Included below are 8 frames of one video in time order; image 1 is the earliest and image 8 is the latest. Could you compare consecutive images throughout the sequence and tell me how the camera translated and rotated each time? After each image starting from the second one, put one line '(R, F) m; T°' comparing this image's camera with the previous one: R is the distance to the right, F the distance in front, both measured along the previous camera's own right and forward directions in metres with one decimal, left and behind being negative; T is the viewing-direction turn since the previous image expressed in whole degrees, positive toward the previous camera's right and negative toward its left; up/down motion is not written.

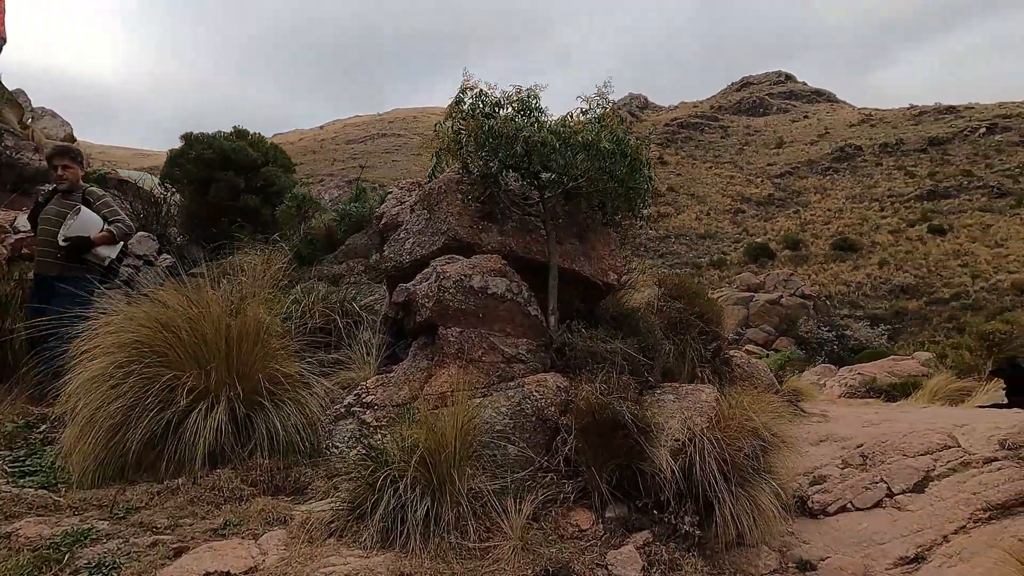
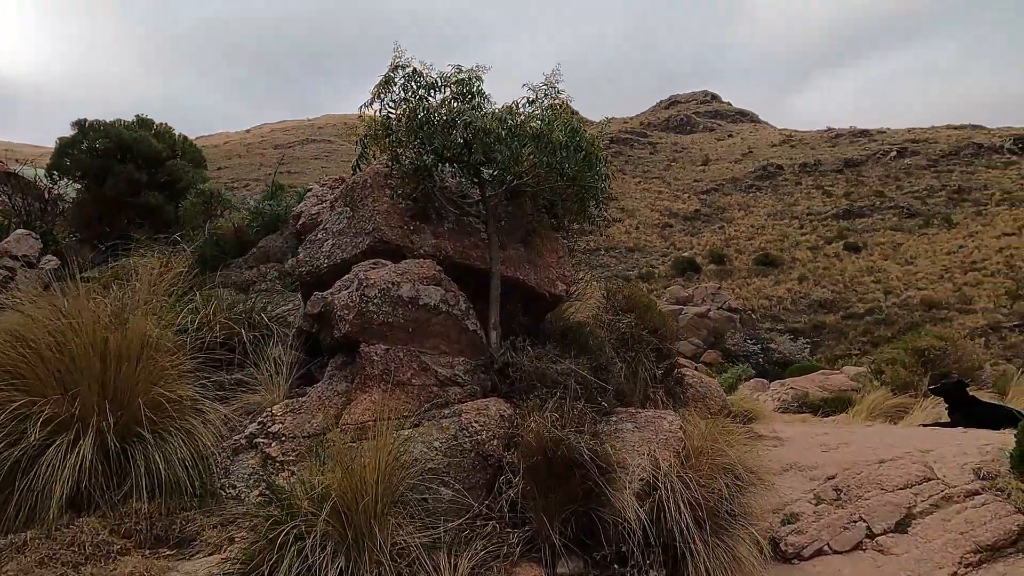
(0.0, +0.4) m; +5°
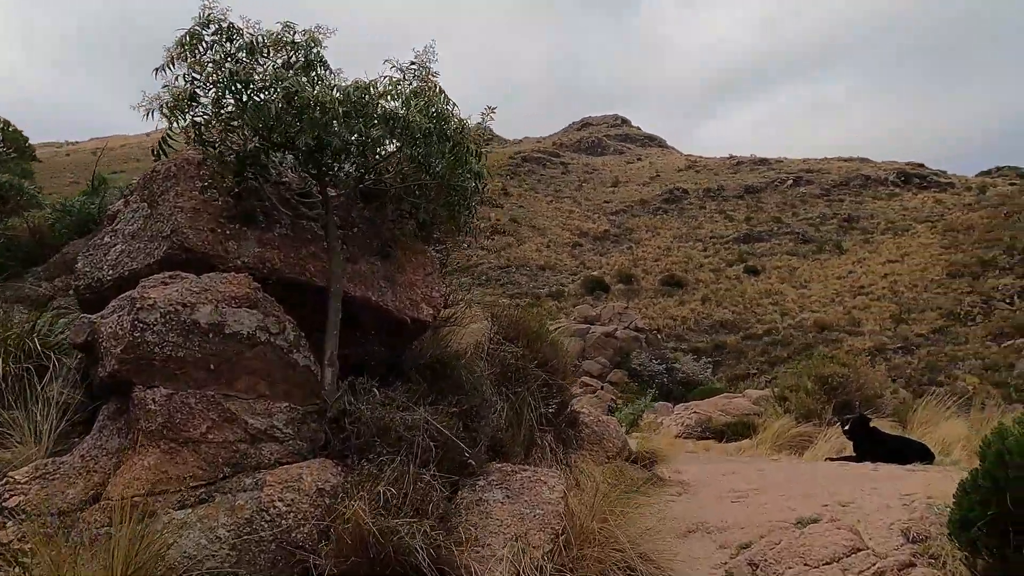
(+0.2, +0.5) m; +7°
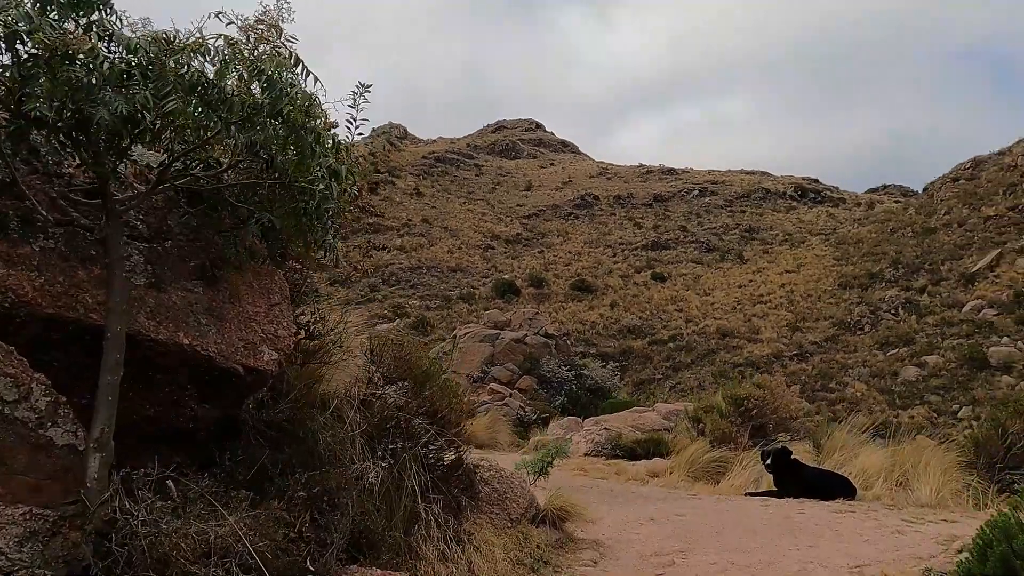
(+0.1, +0.6) m; +7°
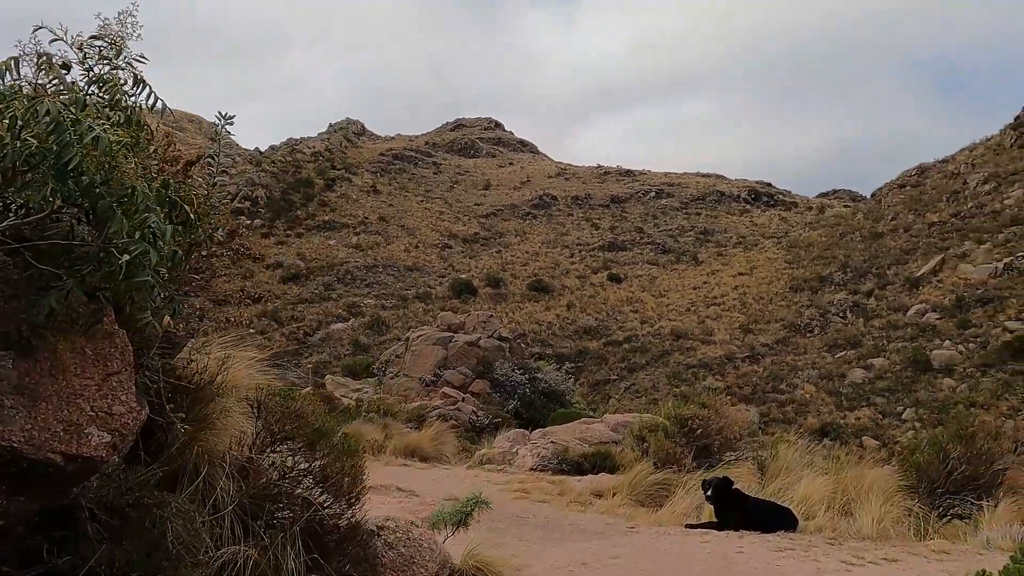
(+0.2, +0.2) m; +3°
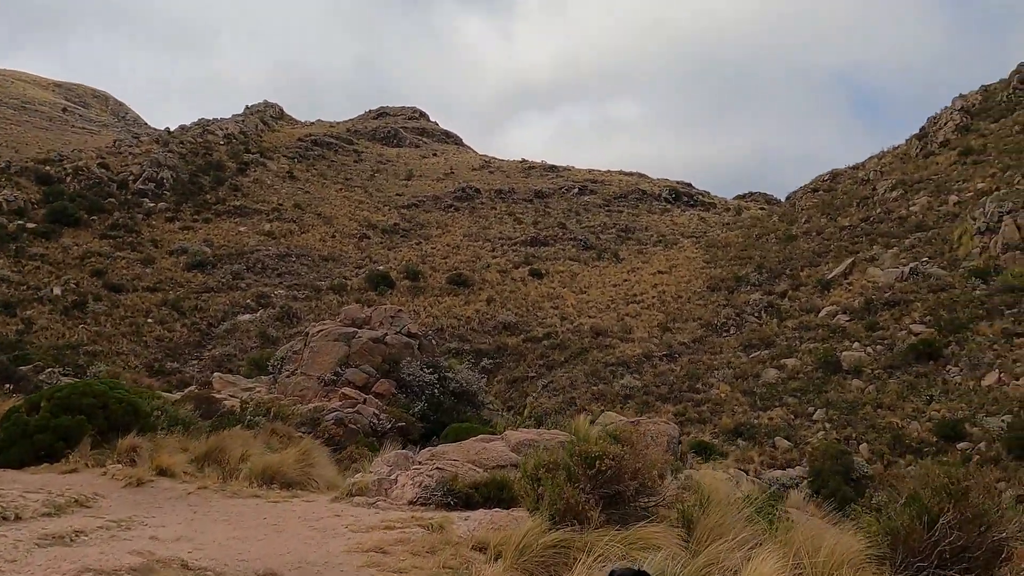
(+0.4, +1.6) m; +6°
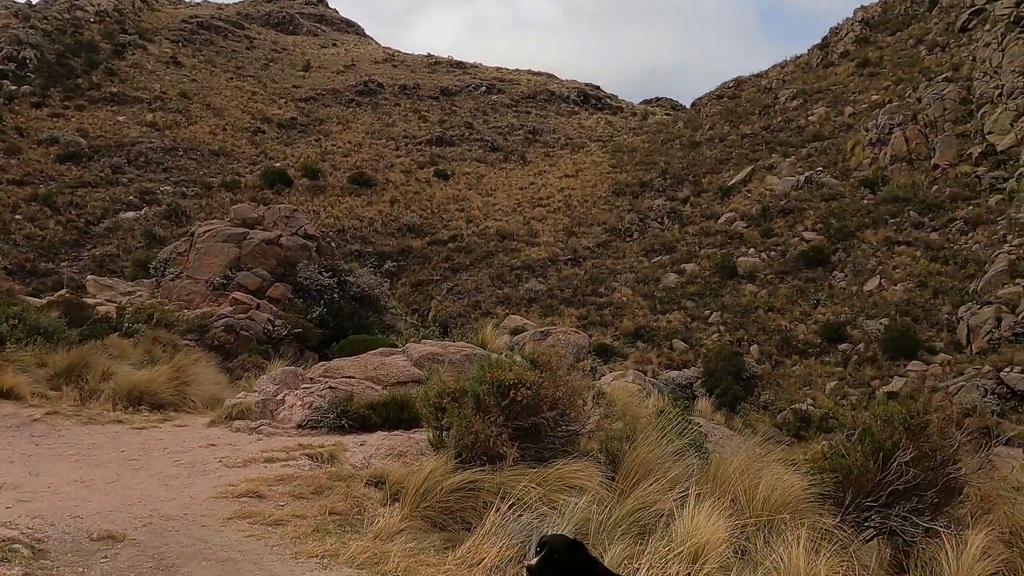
(0.0, +0.8) m; +7°
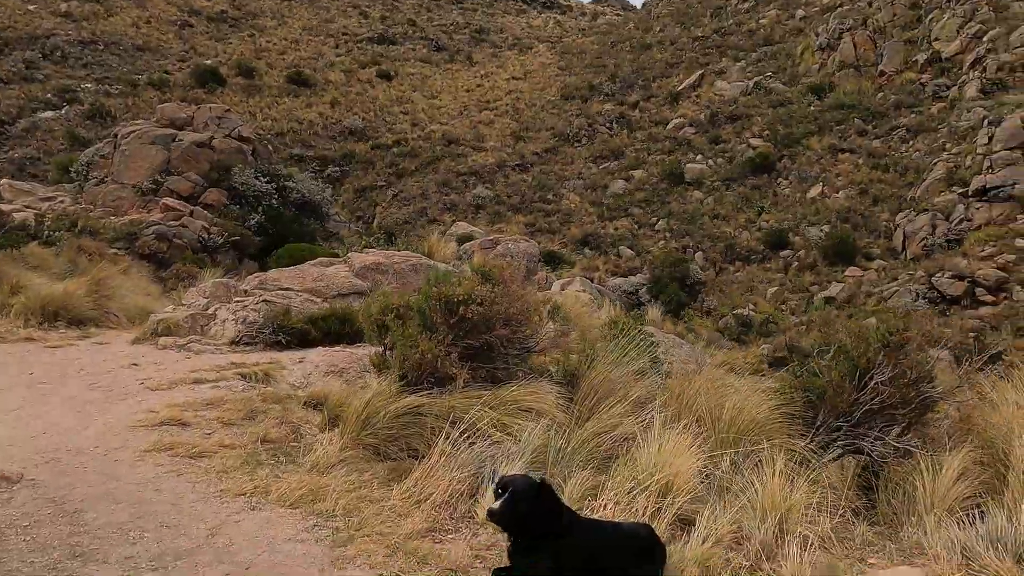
(0.0, +0.4) m; +4°
